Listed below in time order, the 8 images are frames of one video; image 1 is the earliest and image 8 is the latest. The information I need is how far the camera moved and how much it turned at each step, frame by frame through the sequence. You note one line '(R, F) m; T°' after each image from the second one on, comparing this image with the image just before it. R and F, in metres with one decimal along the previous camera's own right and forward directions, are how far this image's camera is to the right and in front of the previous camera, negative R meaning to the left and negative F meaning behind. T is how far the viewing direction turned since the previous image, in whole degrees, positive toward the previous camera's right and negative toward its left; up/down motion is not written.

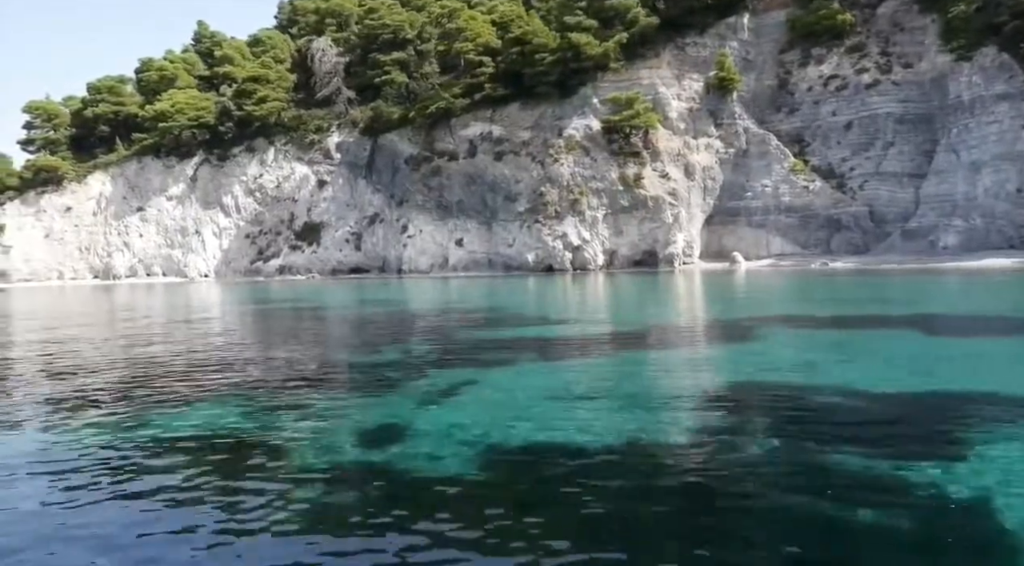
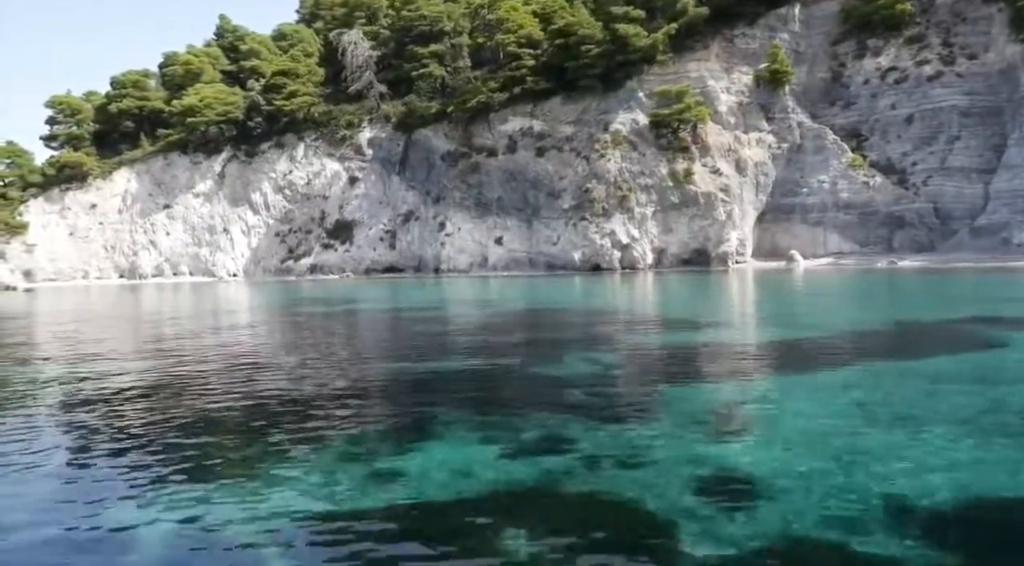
(-2.1, +1.3) m; 0°
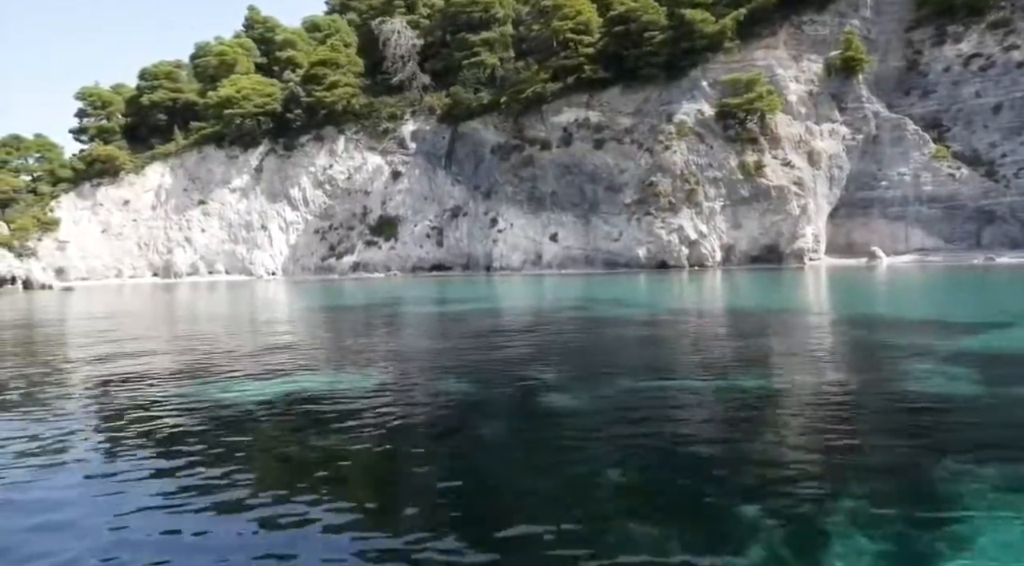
(-2.7, +1.8) m; 0°
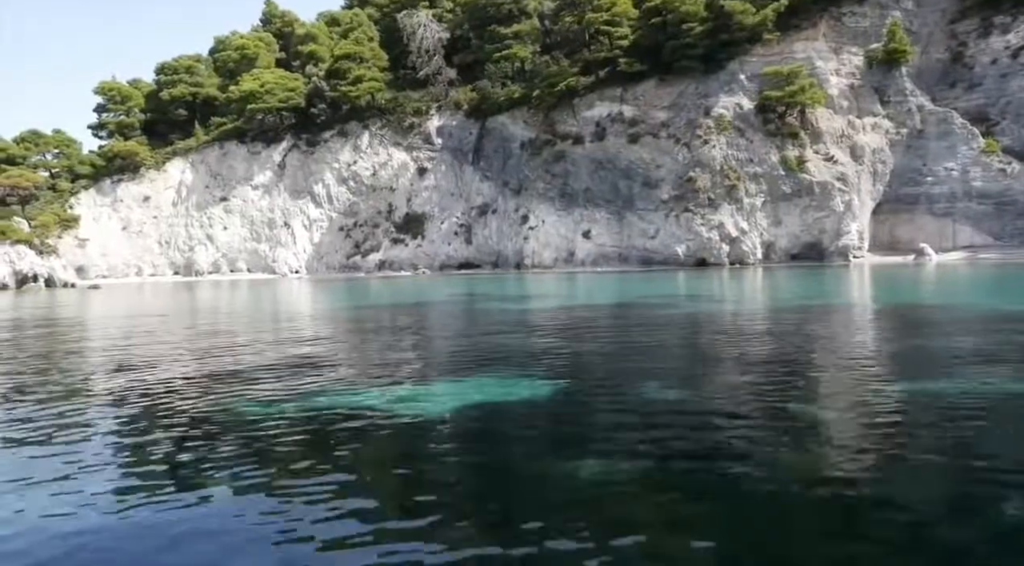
(-1.5, +0.9) m; 0°
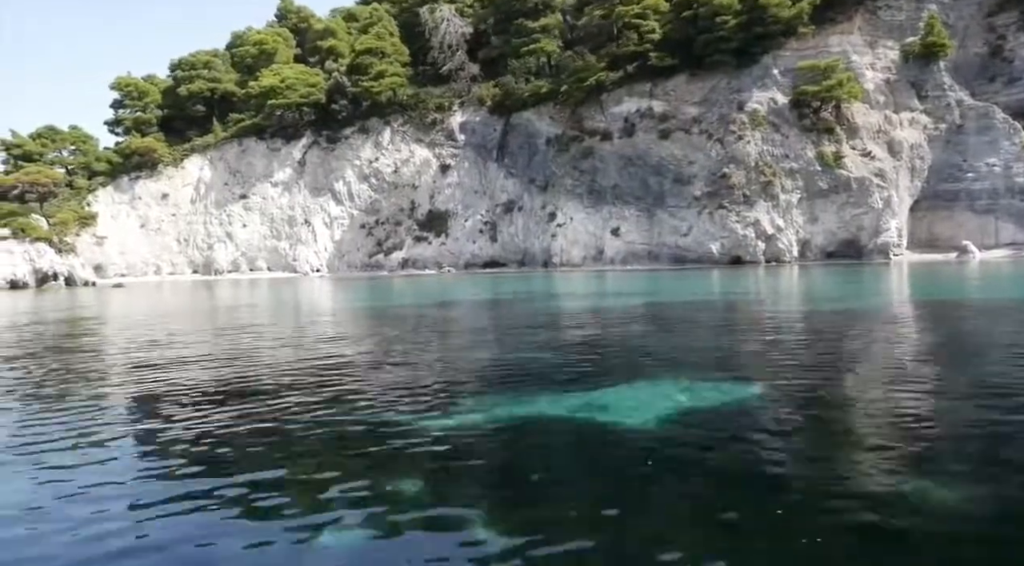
(-1.3, +0.7) m; 0°
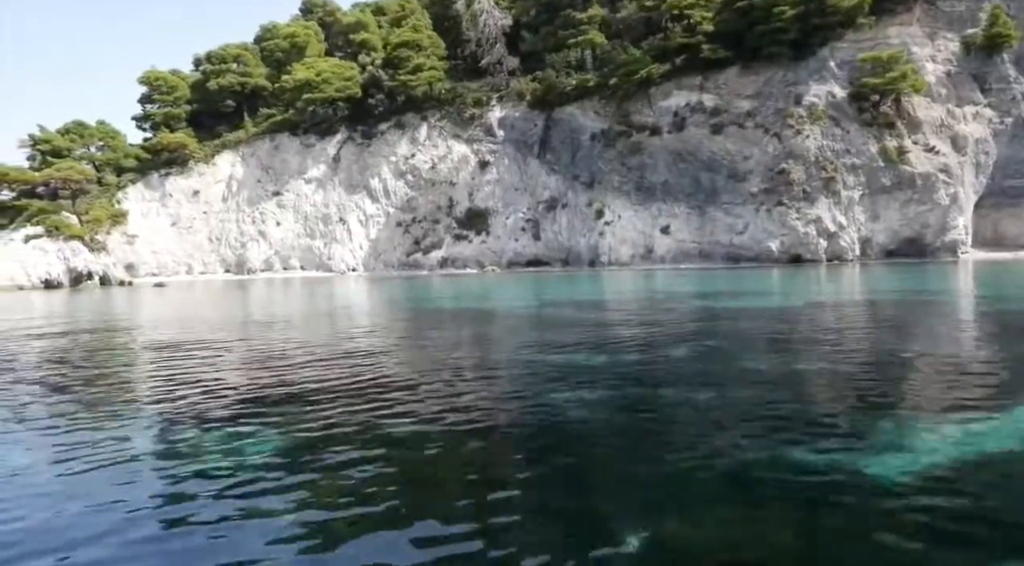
(-2.2, +1.1) m; 0°
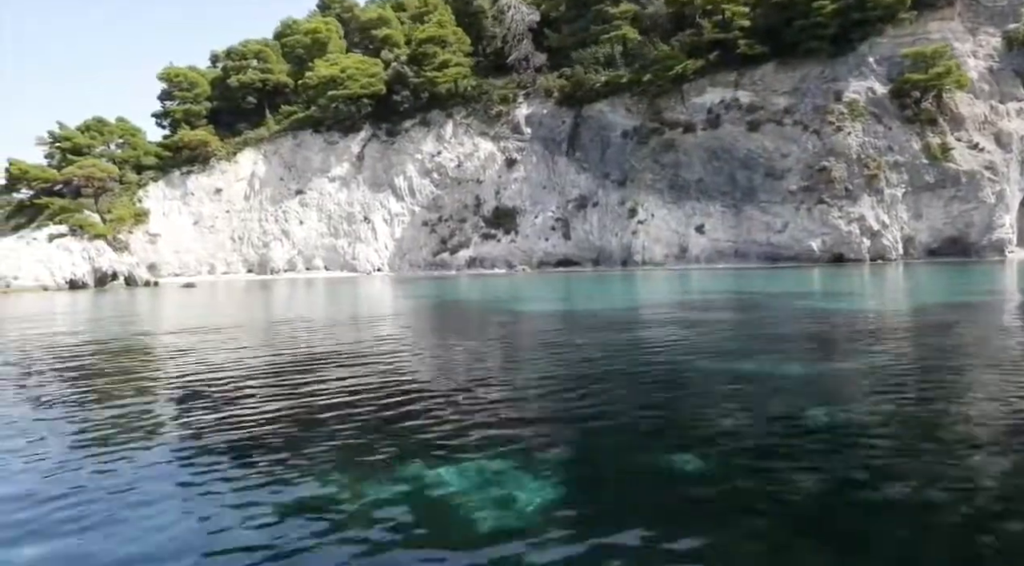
(-1.5, +0.7) m; 0°
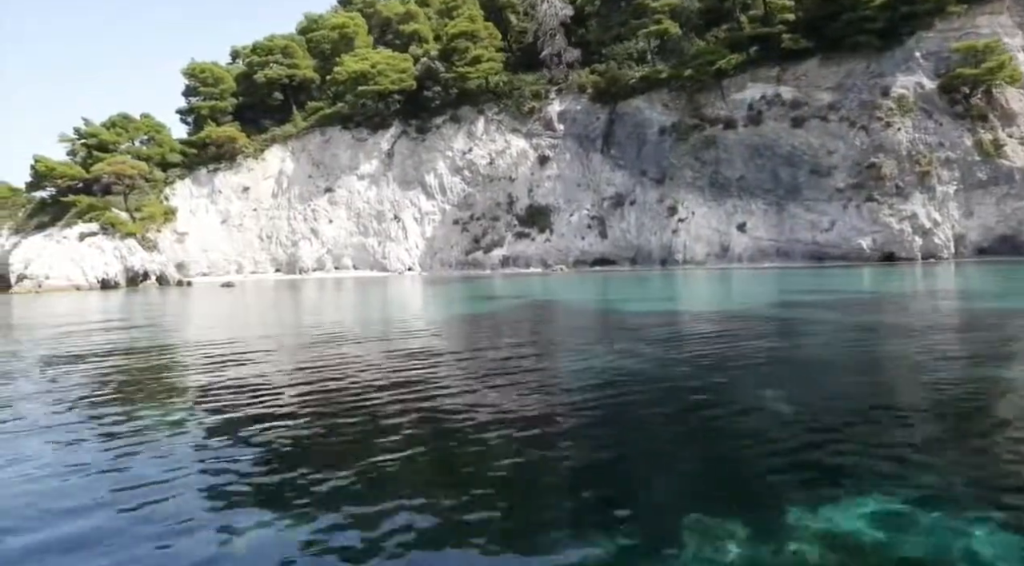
(-1.7, +0.8) m; 0°
